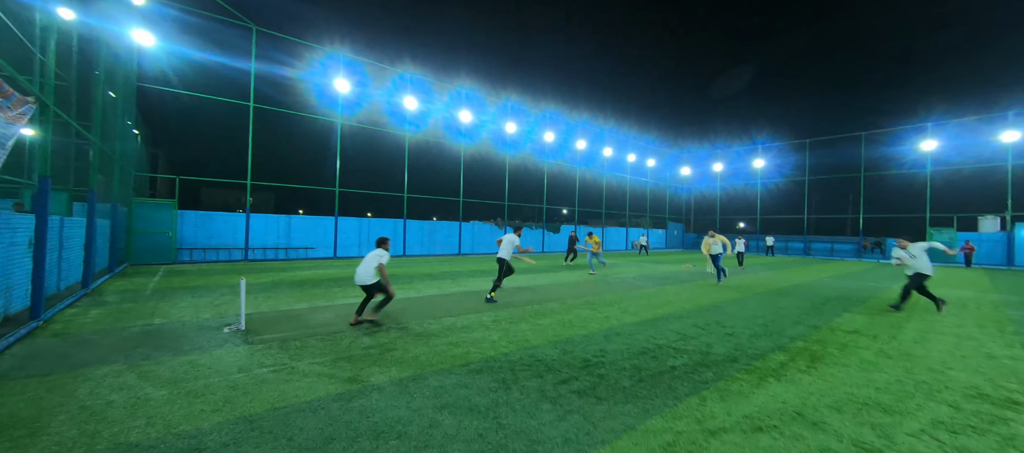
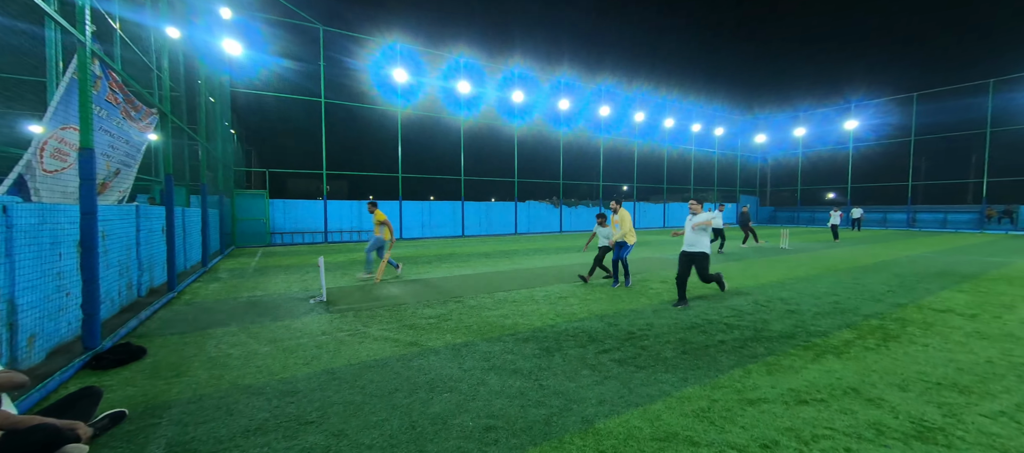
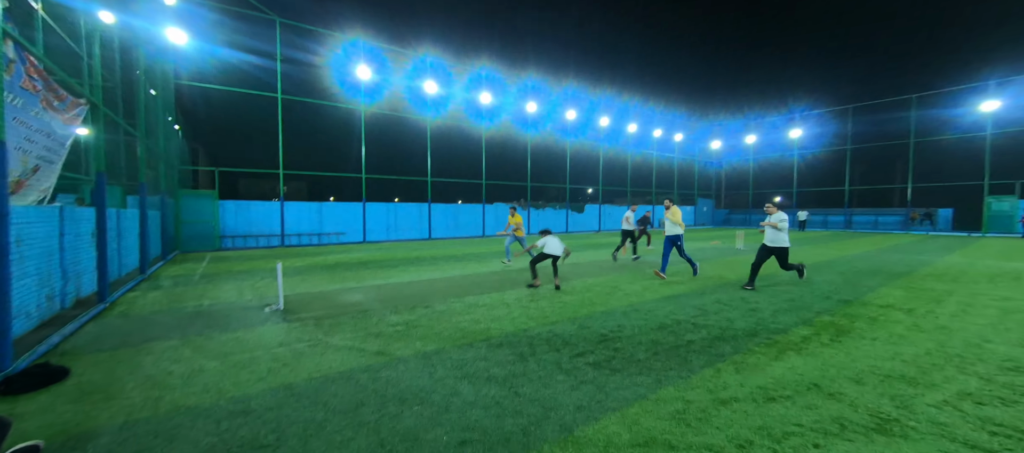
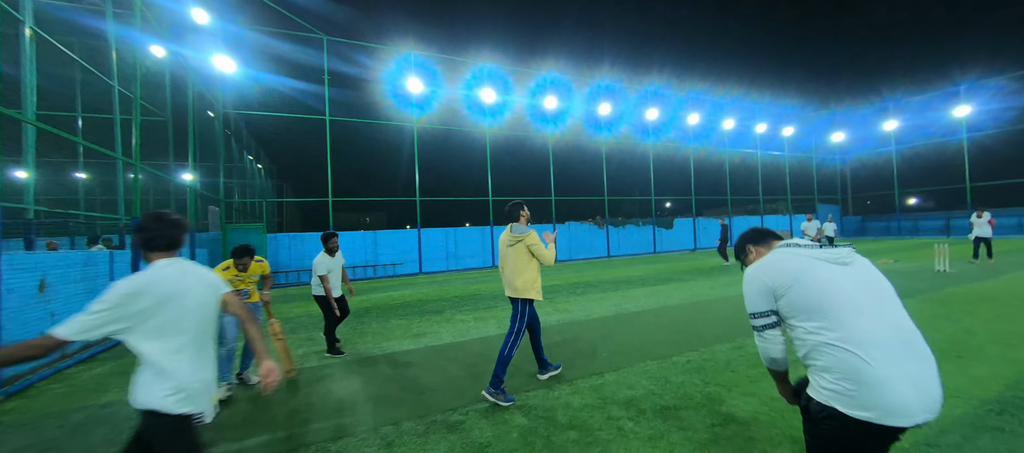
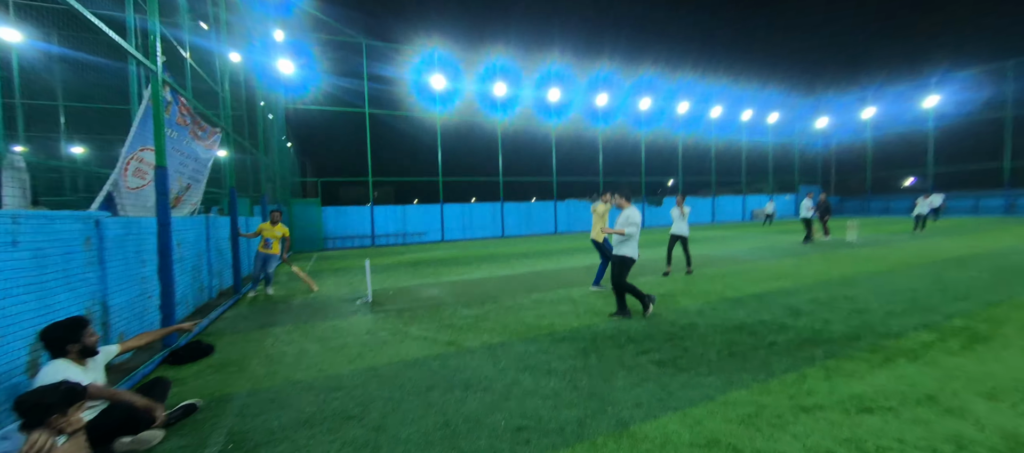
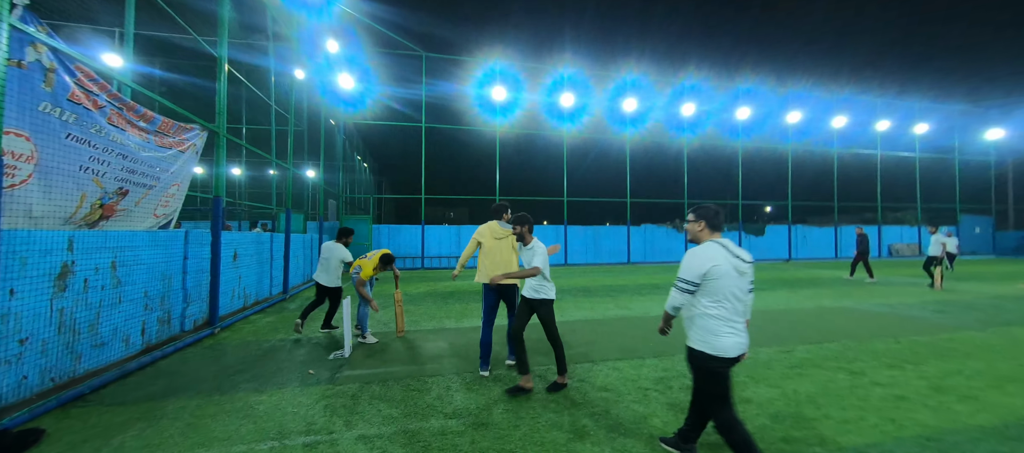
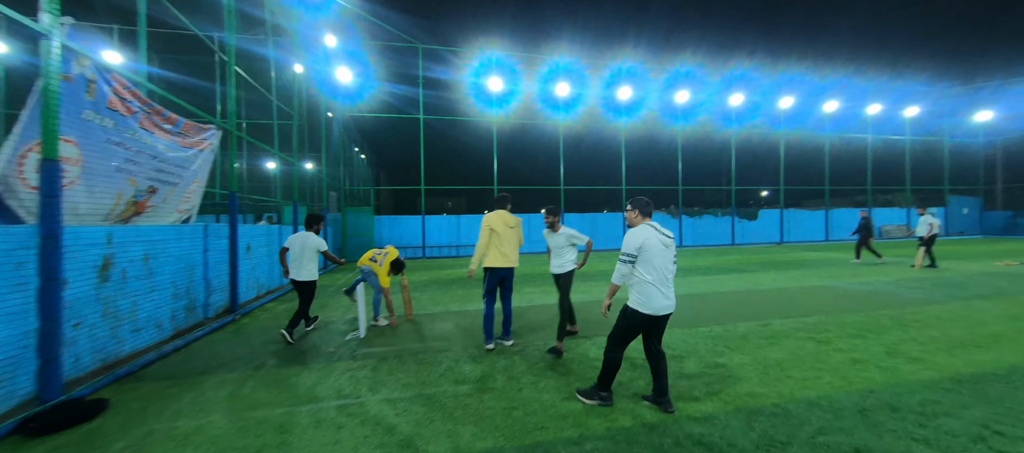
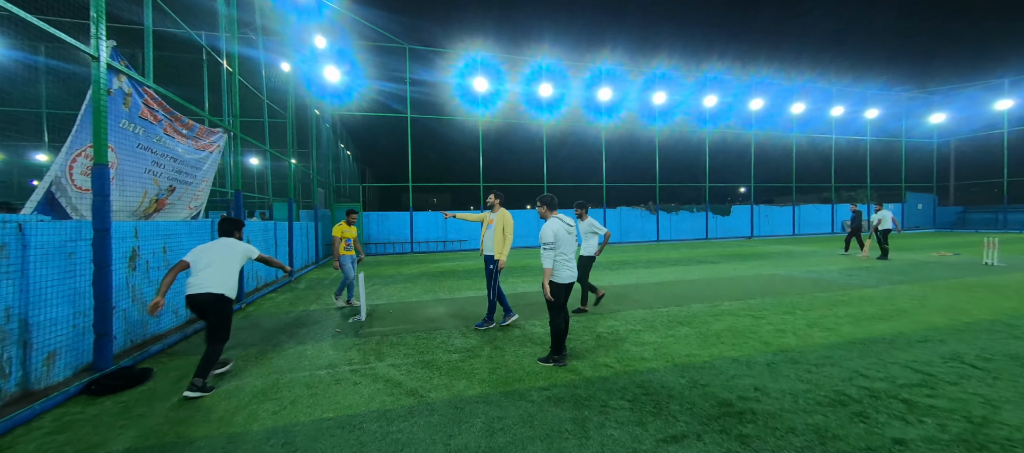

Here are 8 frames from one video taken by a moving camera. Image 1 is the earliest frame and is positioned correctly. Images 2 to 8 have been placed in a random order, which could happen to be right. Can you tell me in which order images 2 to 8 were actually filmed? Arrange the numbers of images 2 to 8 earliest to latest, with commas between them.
3, 2, 5, 8, 7, 6, 4
